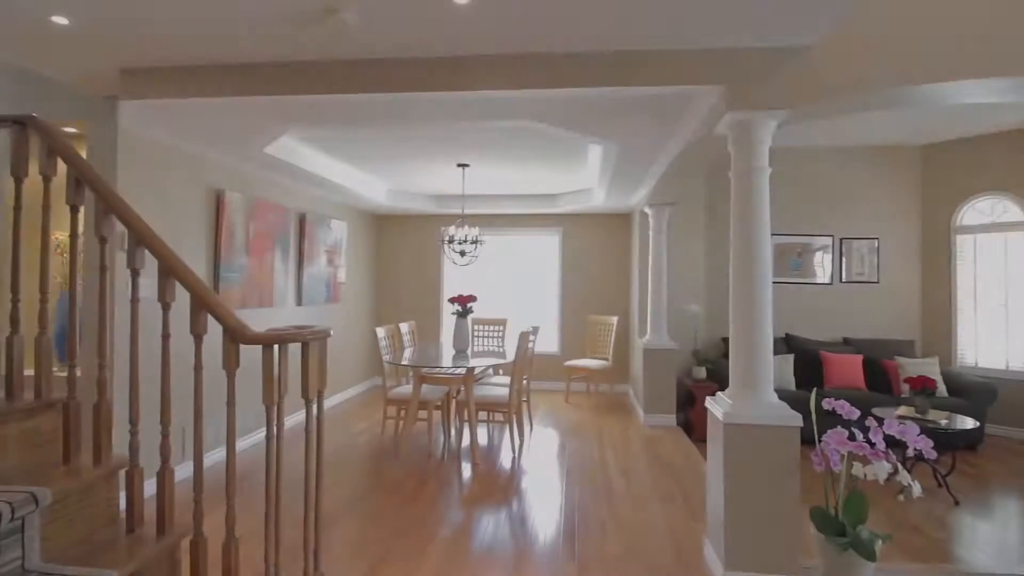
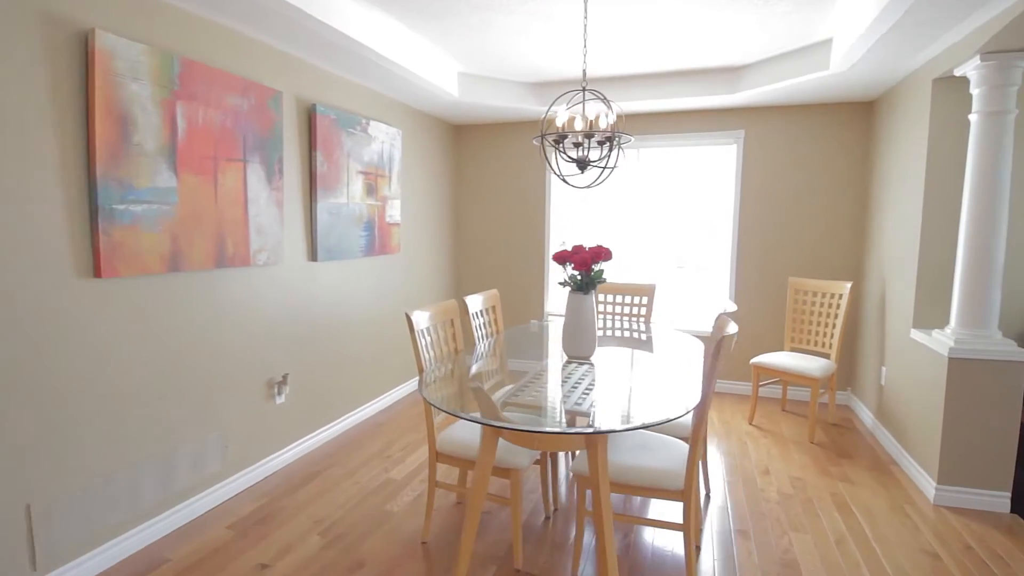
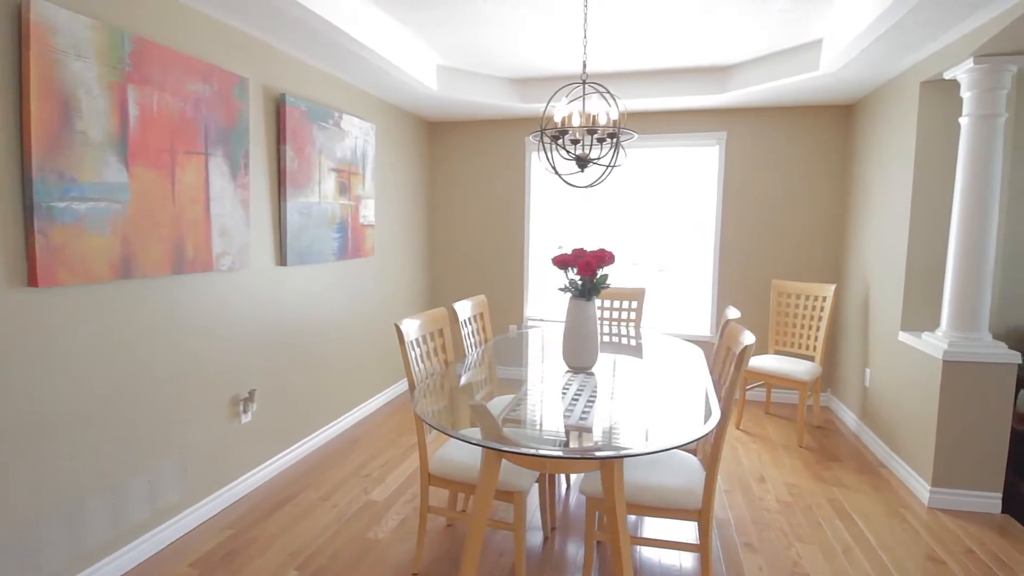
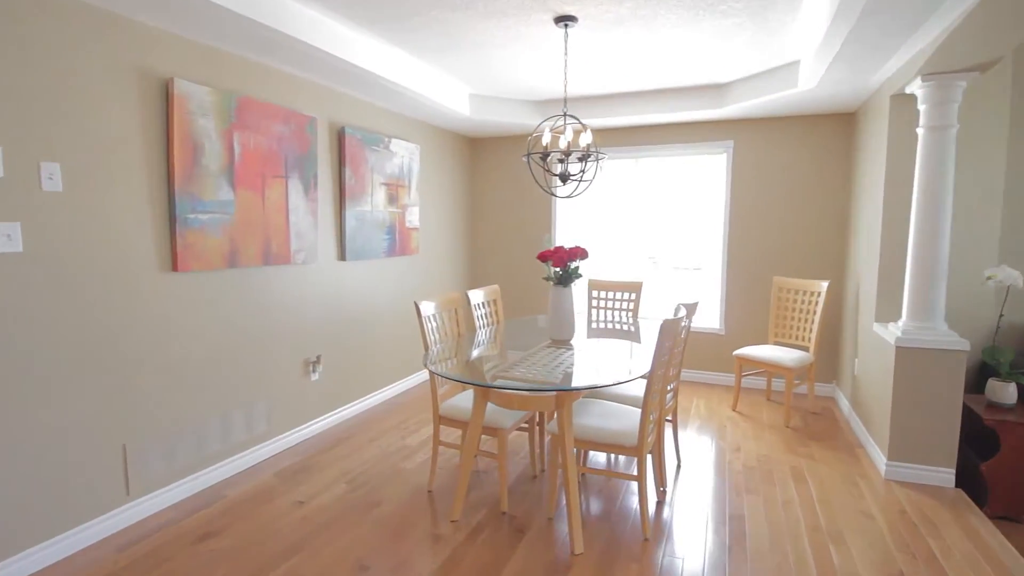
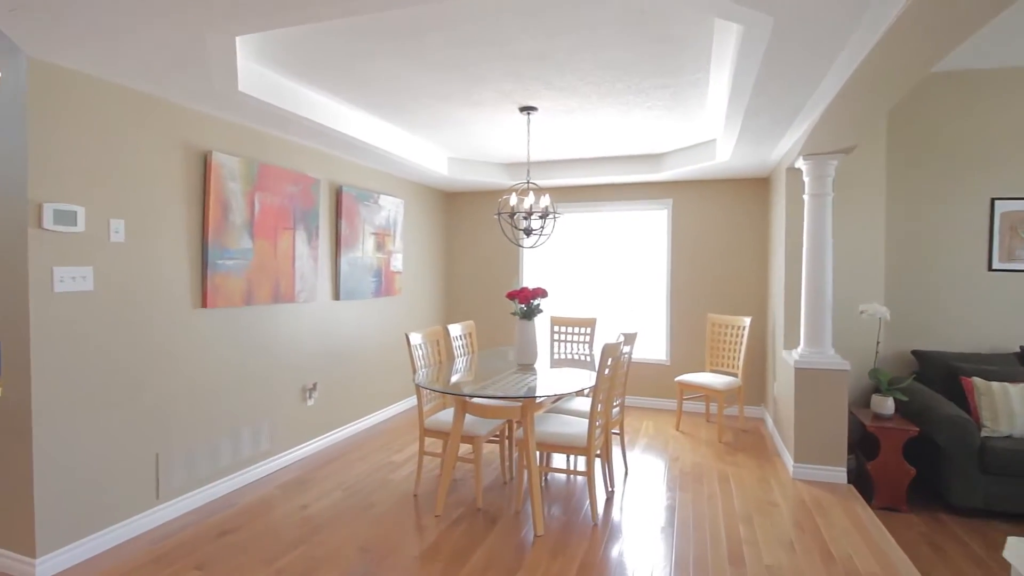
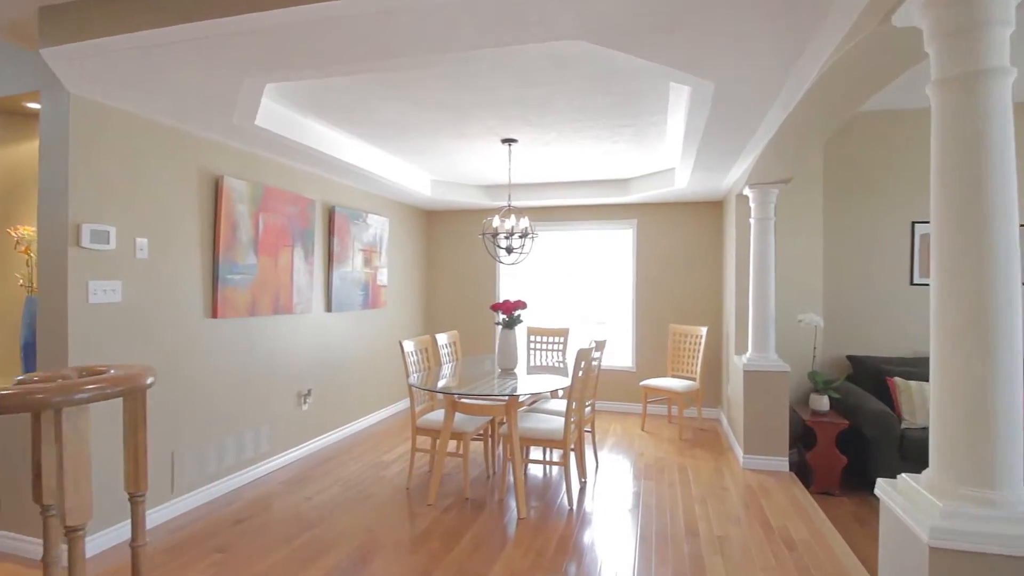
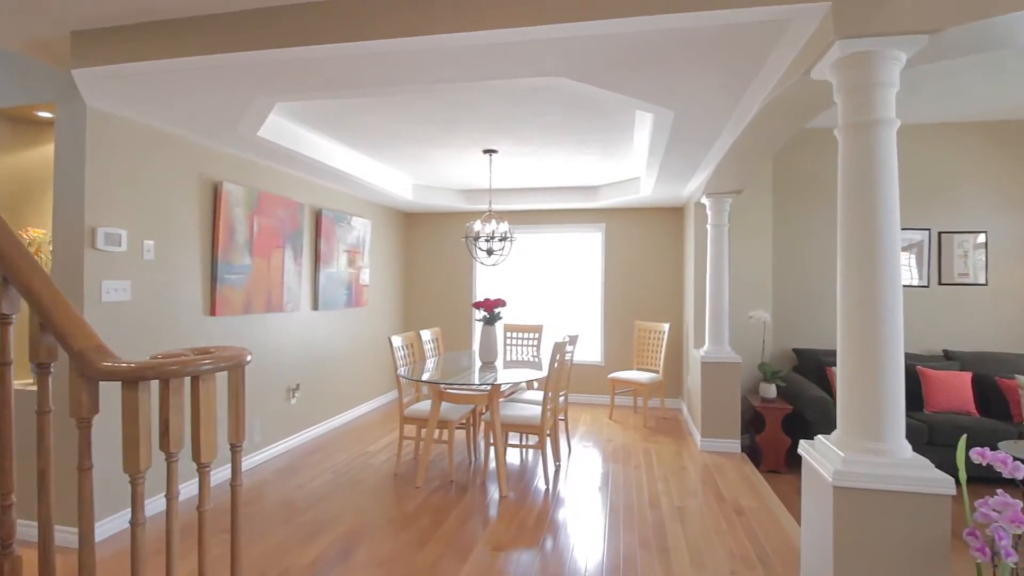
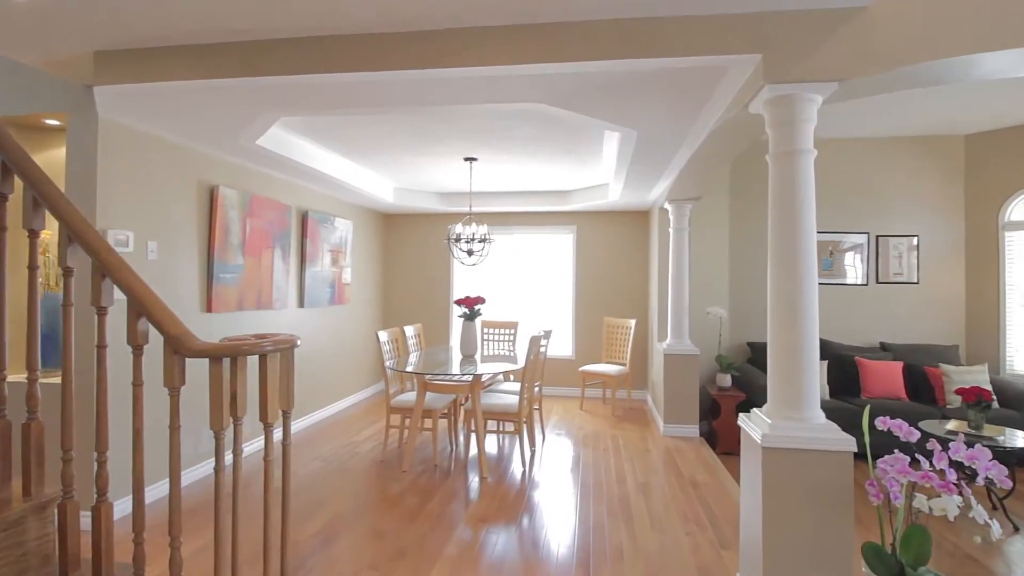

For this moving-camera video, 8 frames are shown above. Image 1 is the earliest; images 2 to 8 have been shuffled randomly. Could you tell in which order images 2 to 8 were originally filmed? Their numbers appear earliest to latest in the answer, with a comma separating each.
8, 7, 6, 5, 4, 2, 3
